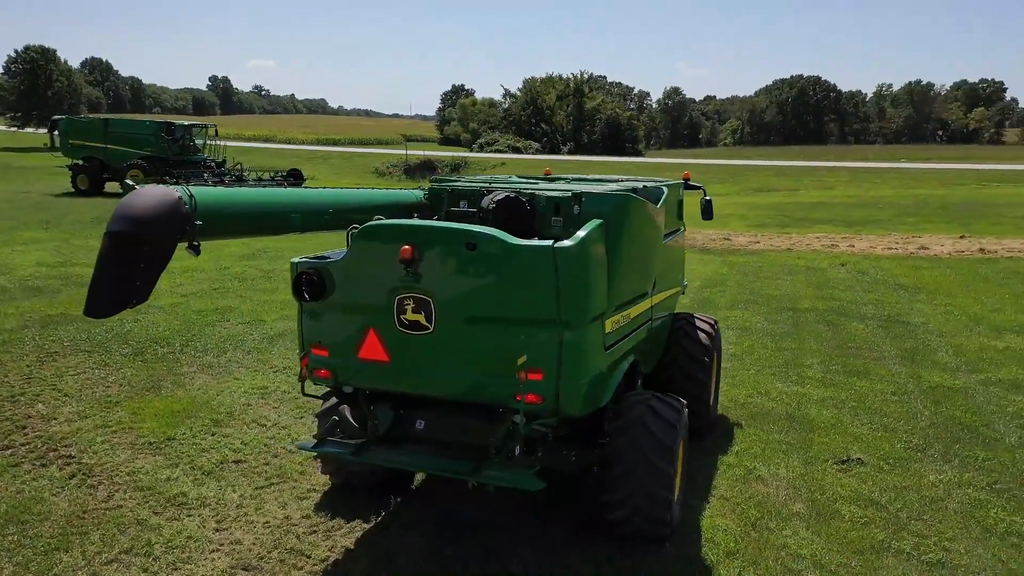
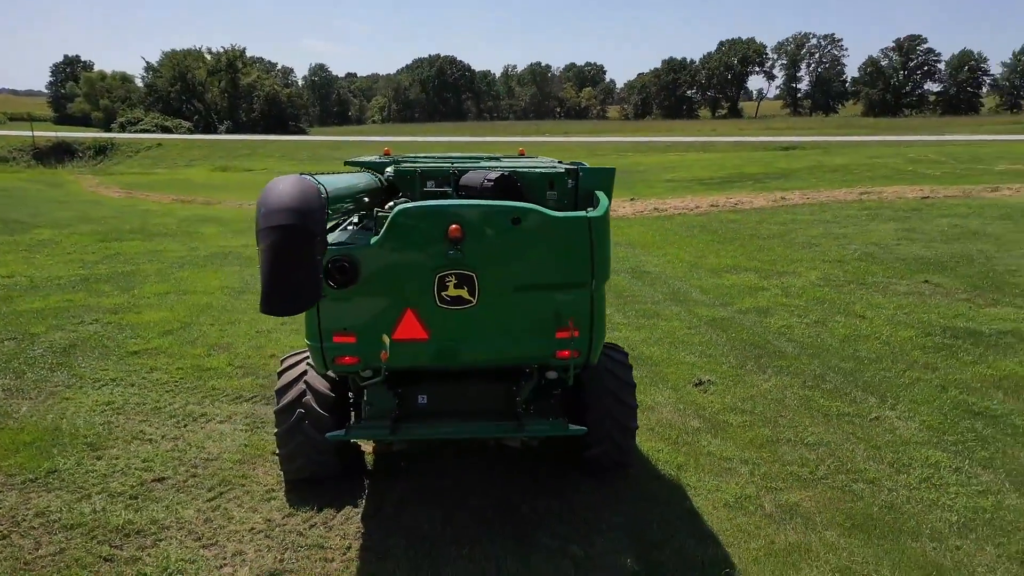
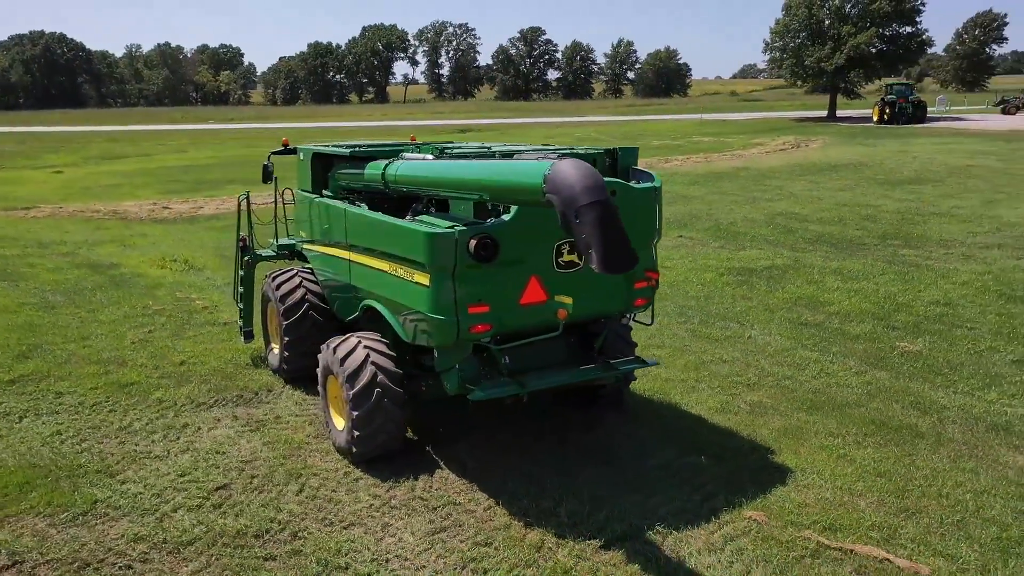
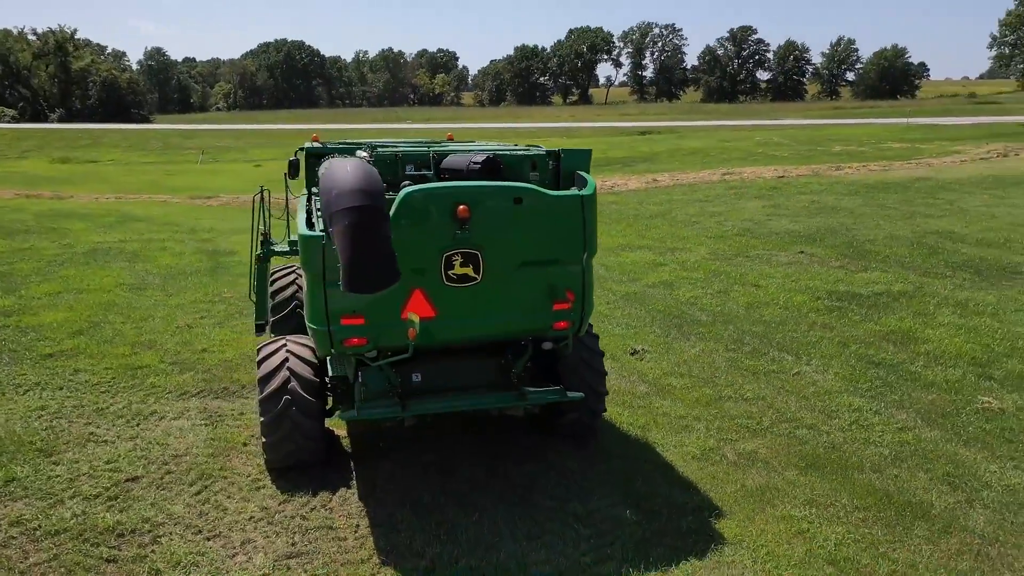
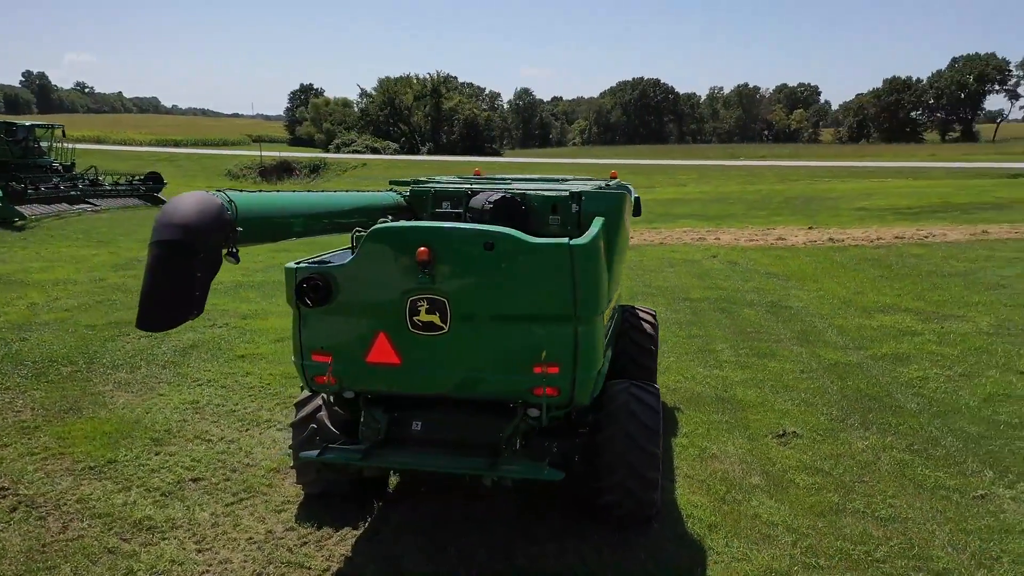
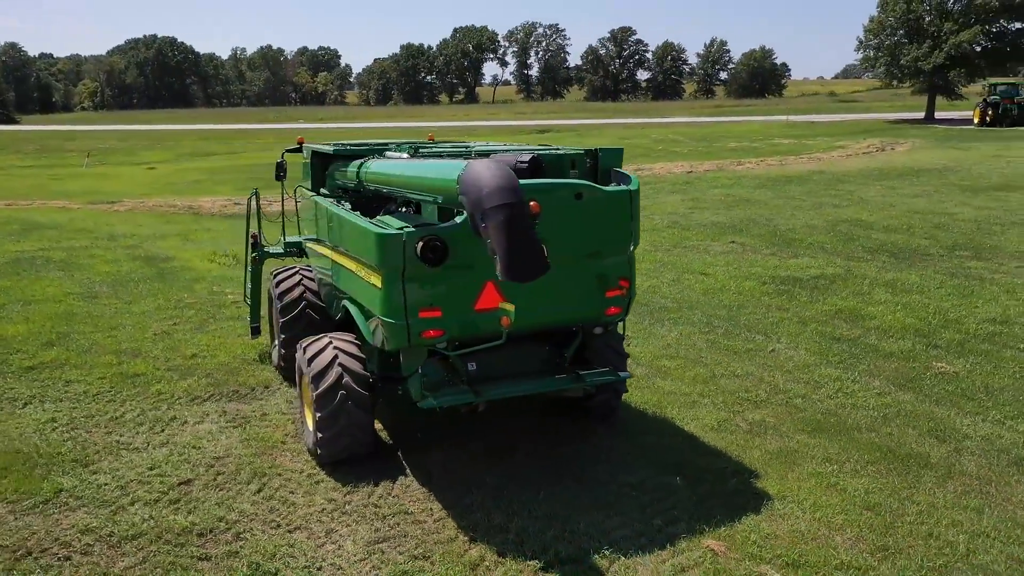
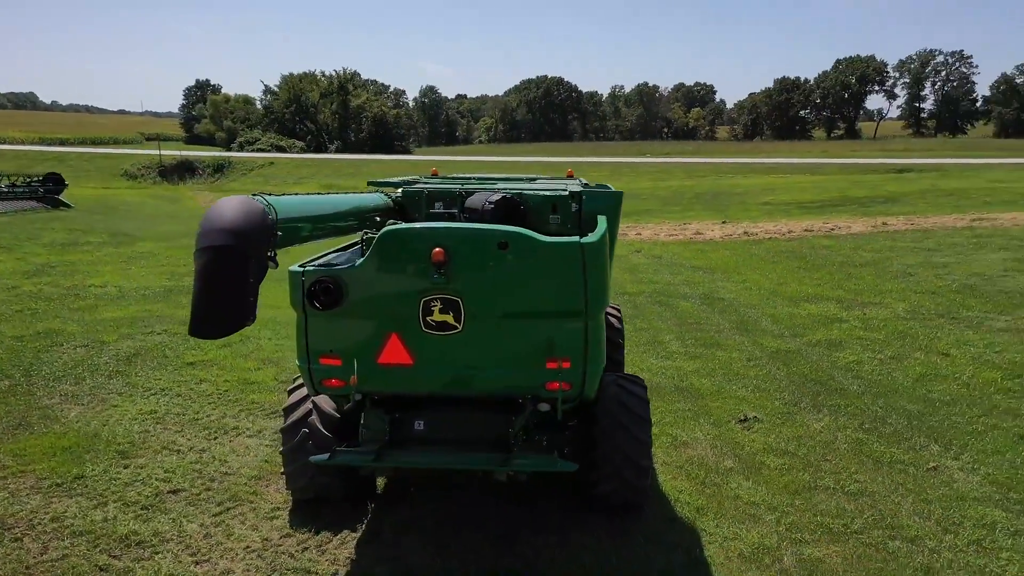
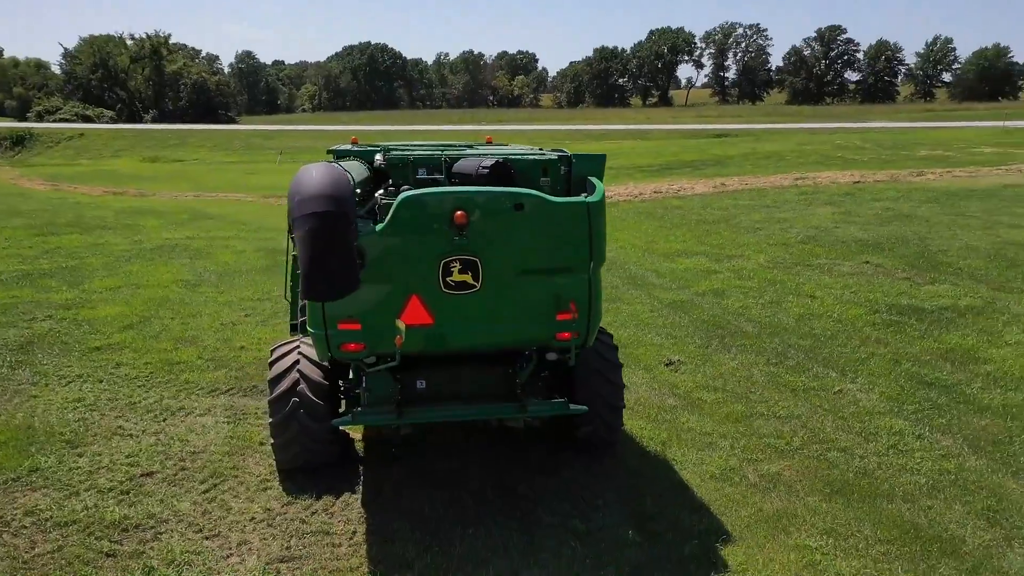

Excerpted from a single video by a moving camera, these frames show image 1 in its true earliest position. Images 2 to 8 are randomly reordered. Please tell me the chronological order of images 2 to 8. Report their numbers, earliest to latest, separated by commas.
5, 7, 2, 8, 4, 6, 3
